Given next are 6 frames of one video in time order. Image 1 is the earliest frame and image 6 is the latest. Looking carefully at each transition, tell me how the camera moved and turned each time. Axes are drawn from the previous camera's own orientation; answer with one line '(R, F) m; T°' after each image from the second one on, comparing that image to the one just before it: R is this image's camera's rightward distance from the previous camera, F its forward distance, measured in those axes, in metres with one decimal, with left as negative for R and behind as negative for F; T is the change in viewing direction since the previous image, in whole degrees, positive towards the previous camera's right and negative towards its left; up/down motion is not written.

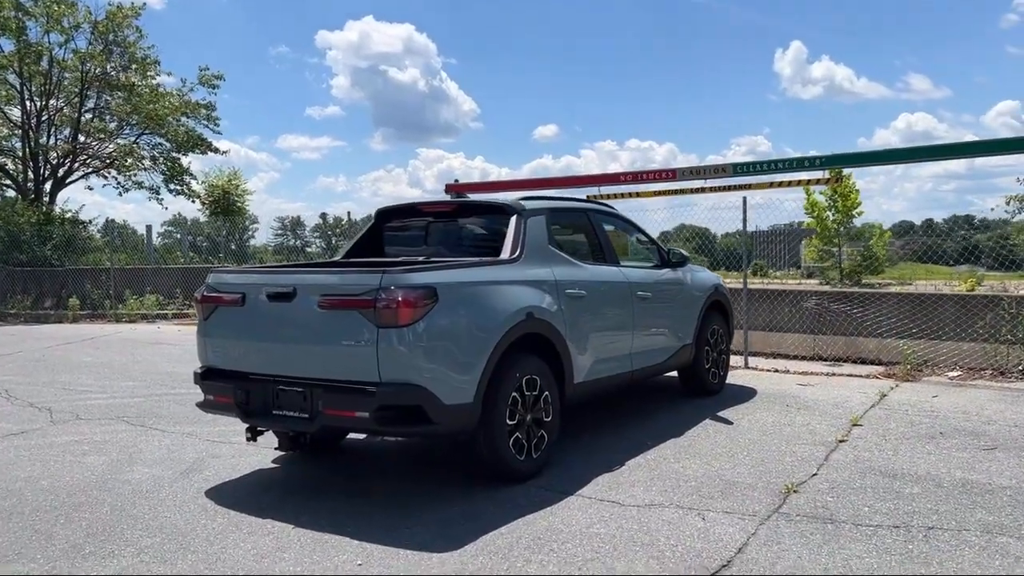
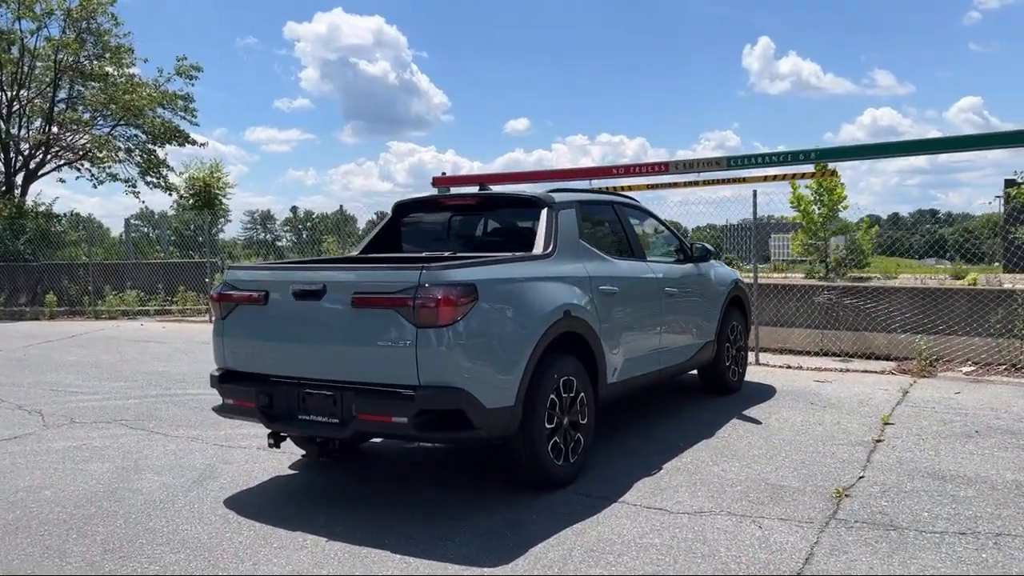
(-0.3, +0.2) m; +2°
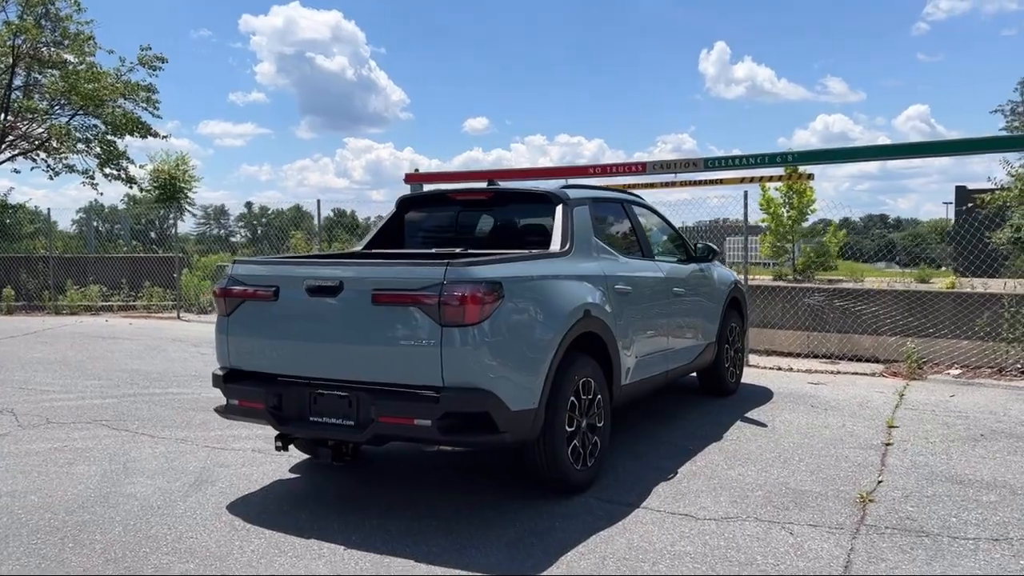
(-0.3, +0.2) m; +3°
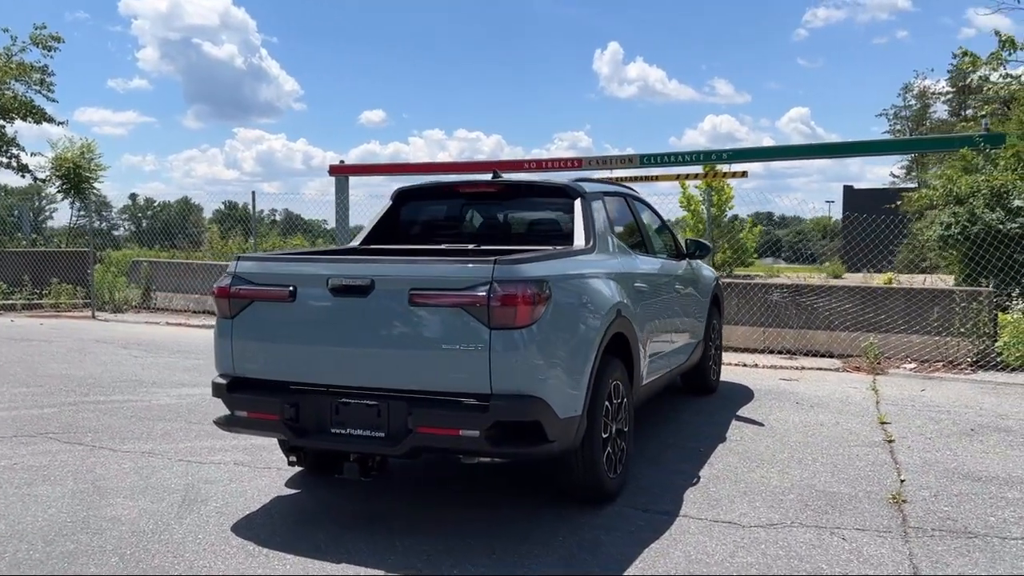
(-0.6, +0.3) m; +7°
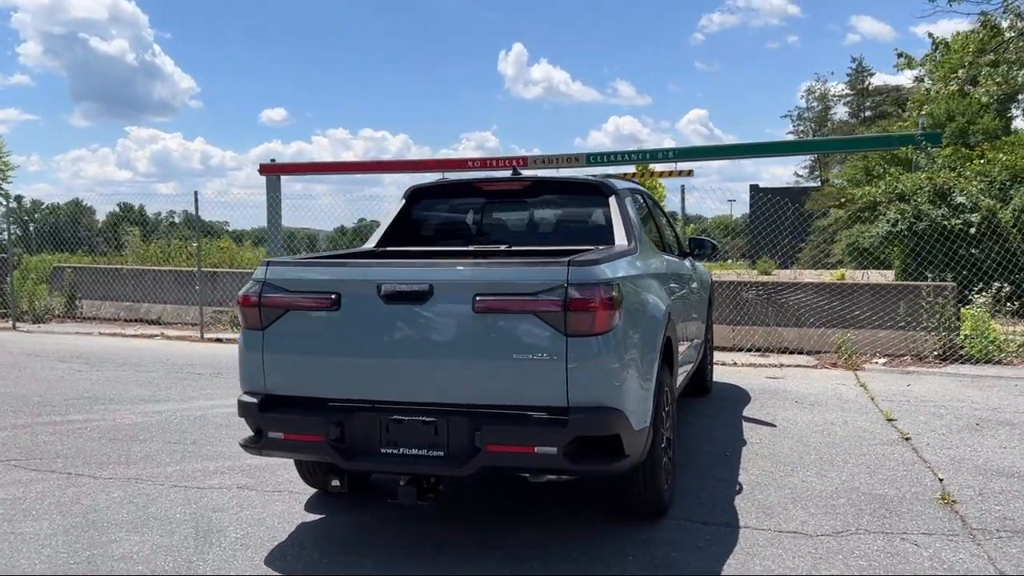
(-0.6, +0.3) m; +6°
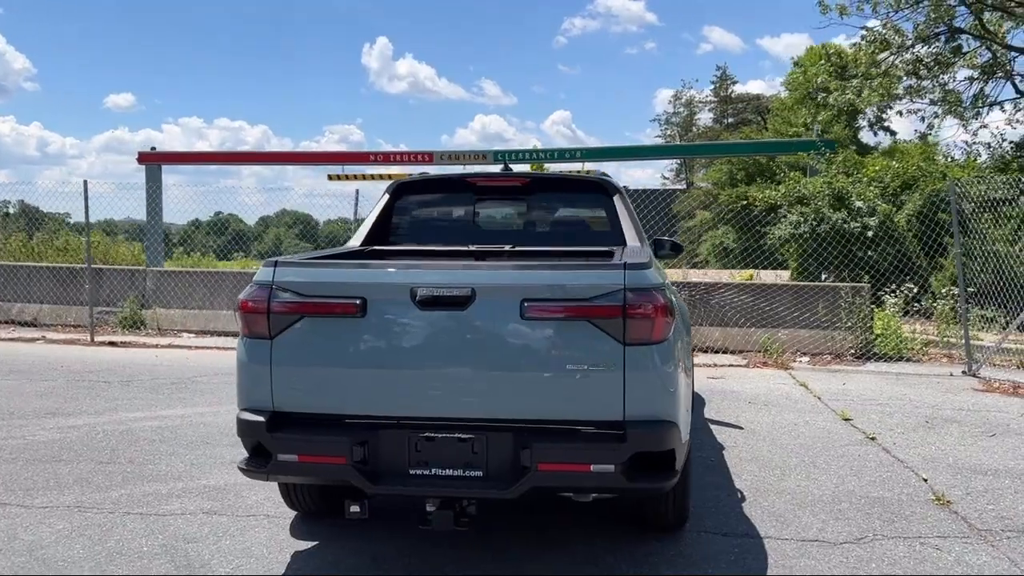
(-0.7, +0.3) m; +9°
